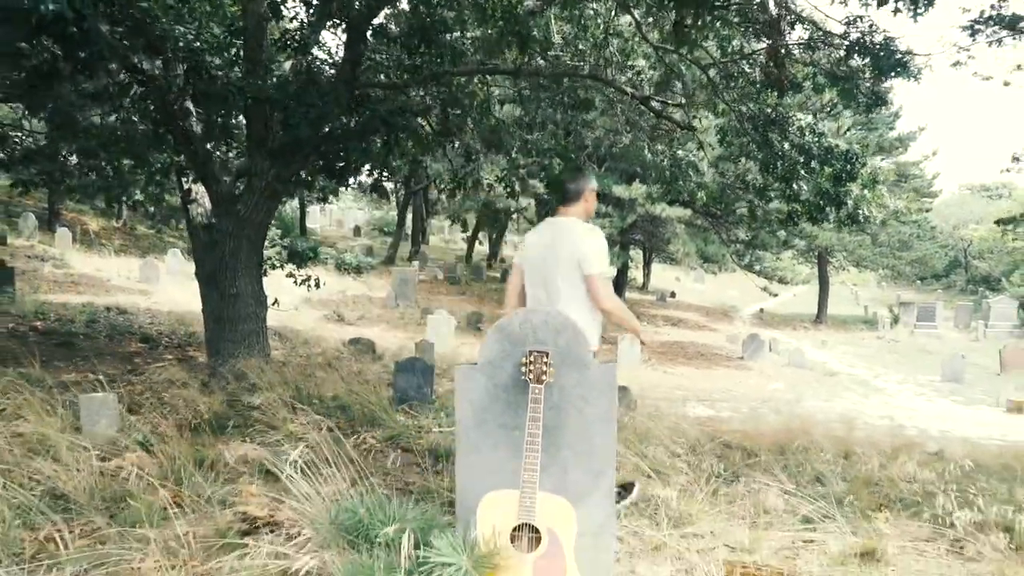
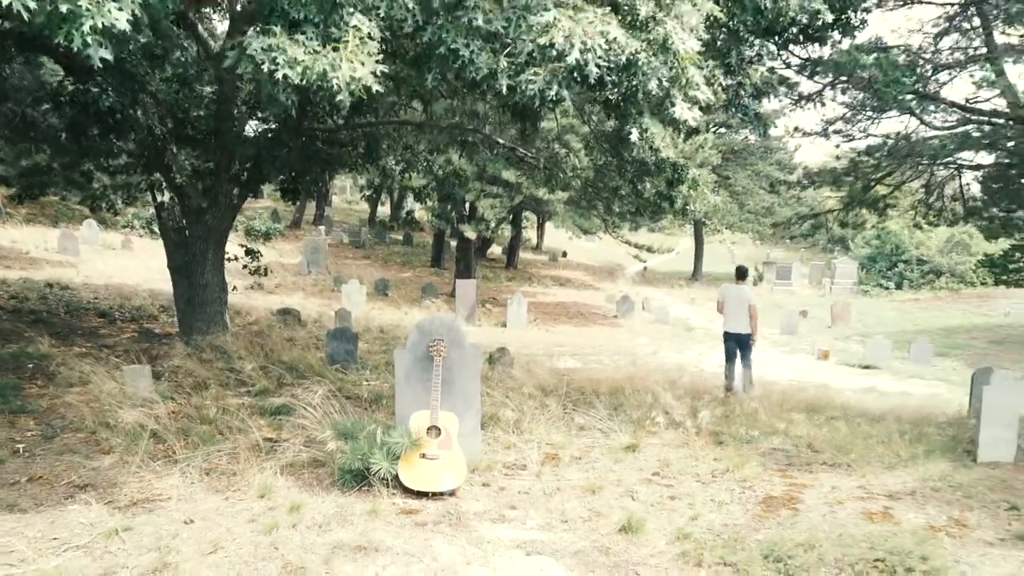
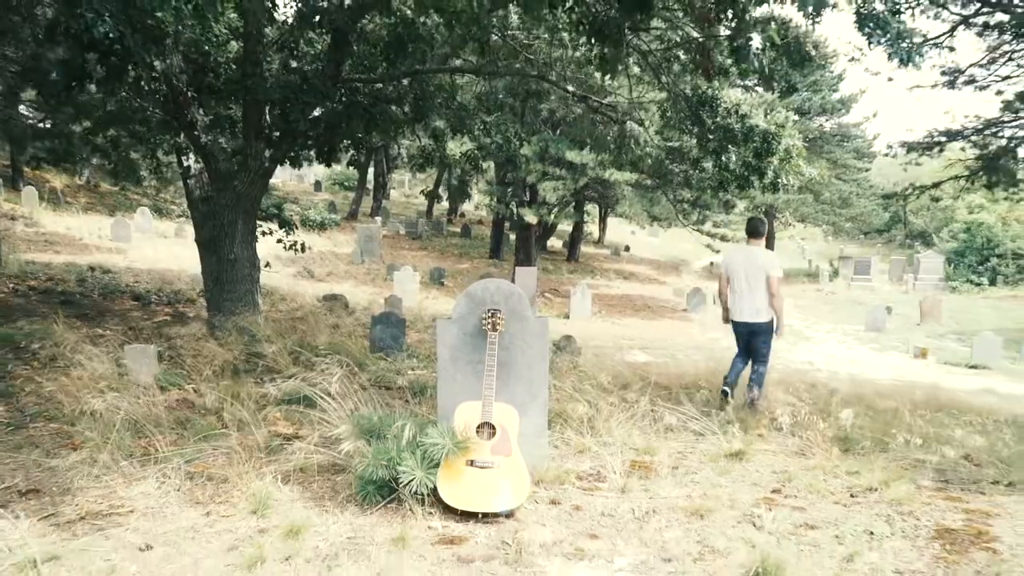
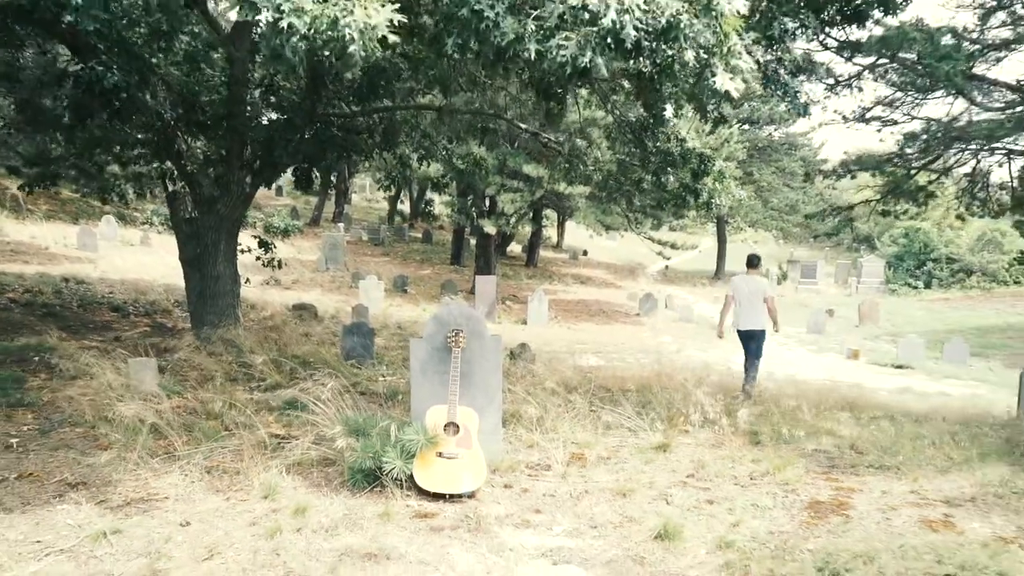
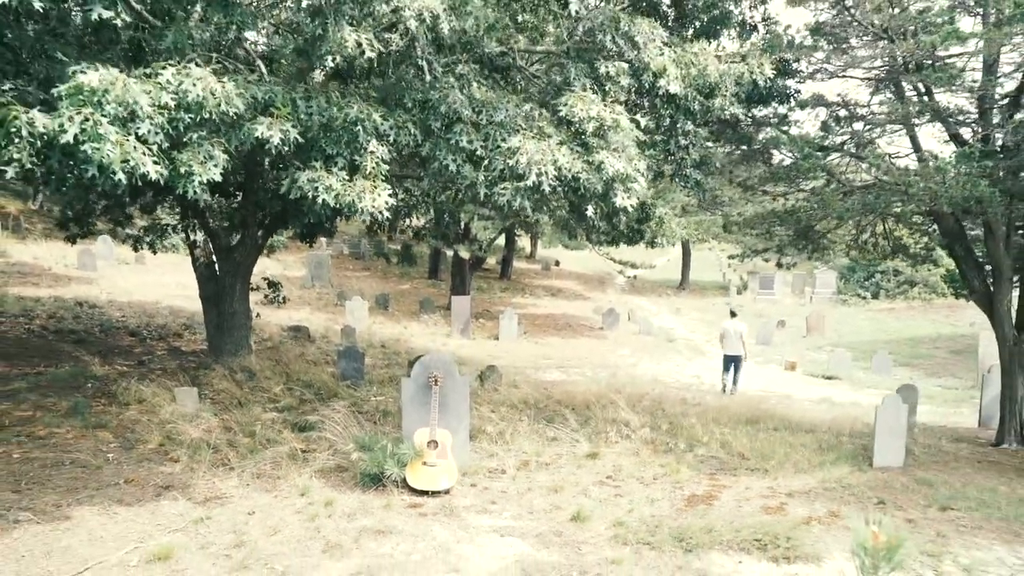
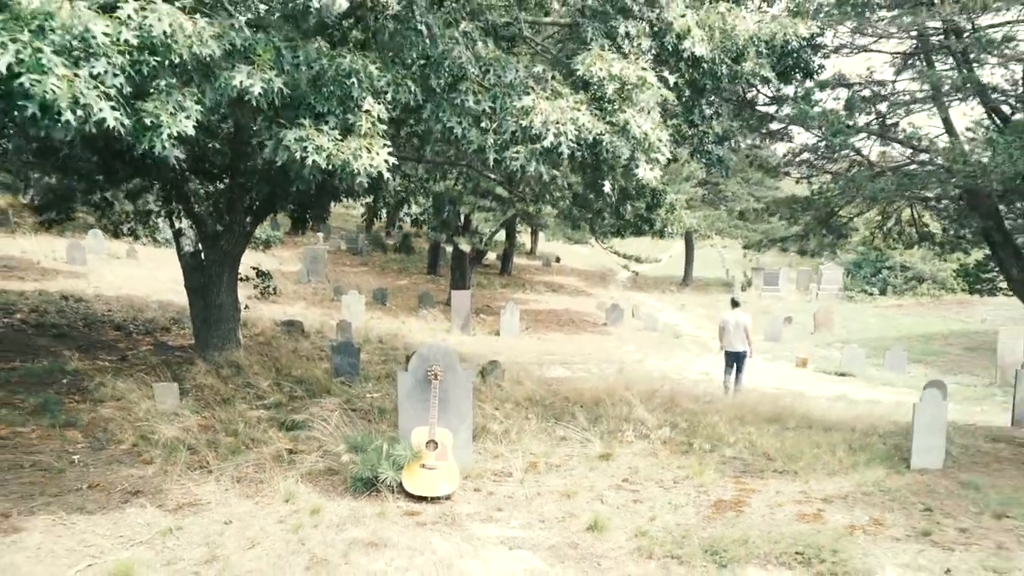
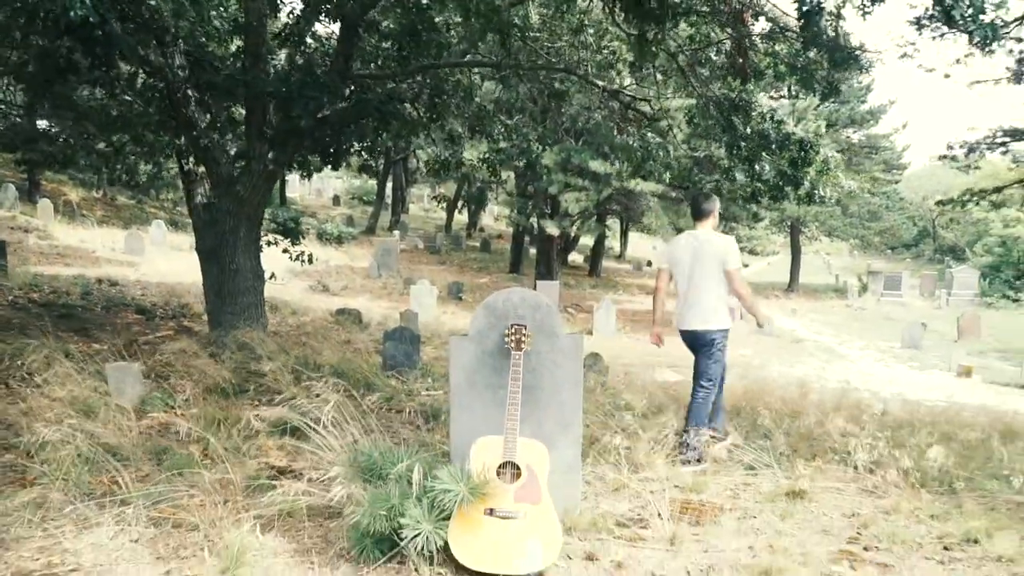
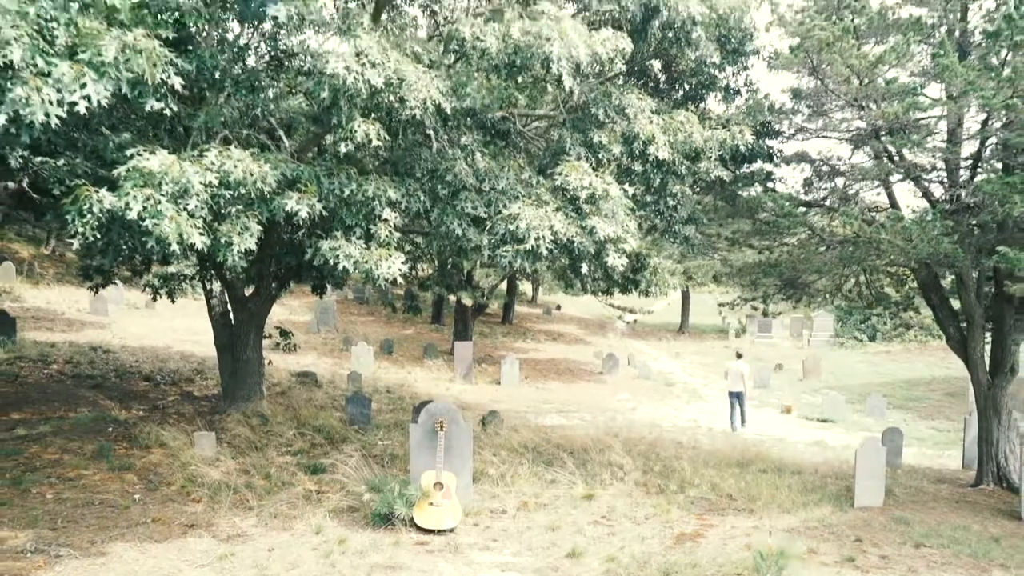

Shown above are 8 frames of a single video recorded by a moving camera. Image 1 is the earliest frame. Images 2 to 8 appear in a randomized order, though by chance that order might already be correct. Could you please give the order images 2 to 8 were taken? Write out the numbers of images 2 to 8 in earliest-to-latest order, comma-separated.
7, 3, 4, 2, 6, 5, 8
